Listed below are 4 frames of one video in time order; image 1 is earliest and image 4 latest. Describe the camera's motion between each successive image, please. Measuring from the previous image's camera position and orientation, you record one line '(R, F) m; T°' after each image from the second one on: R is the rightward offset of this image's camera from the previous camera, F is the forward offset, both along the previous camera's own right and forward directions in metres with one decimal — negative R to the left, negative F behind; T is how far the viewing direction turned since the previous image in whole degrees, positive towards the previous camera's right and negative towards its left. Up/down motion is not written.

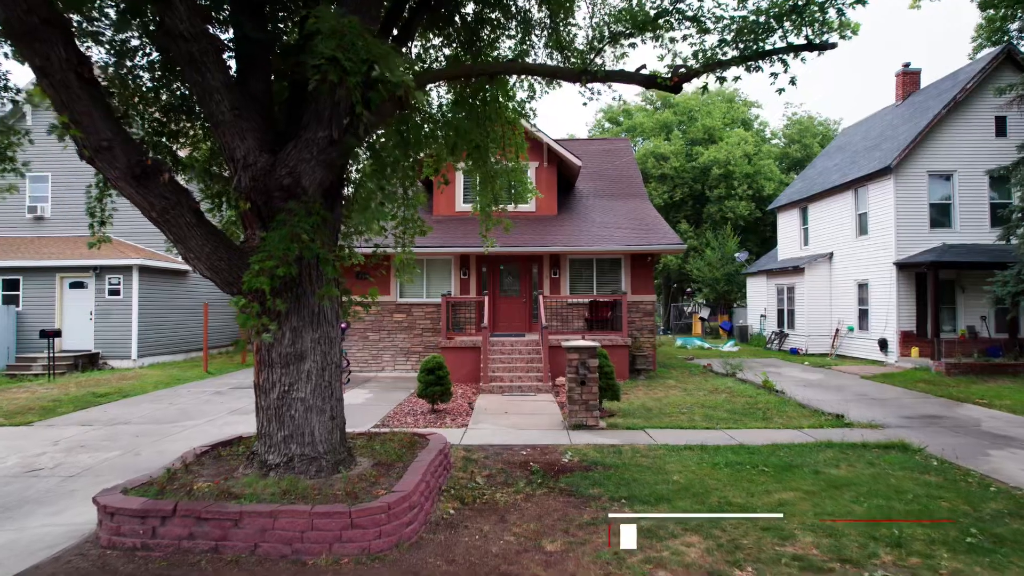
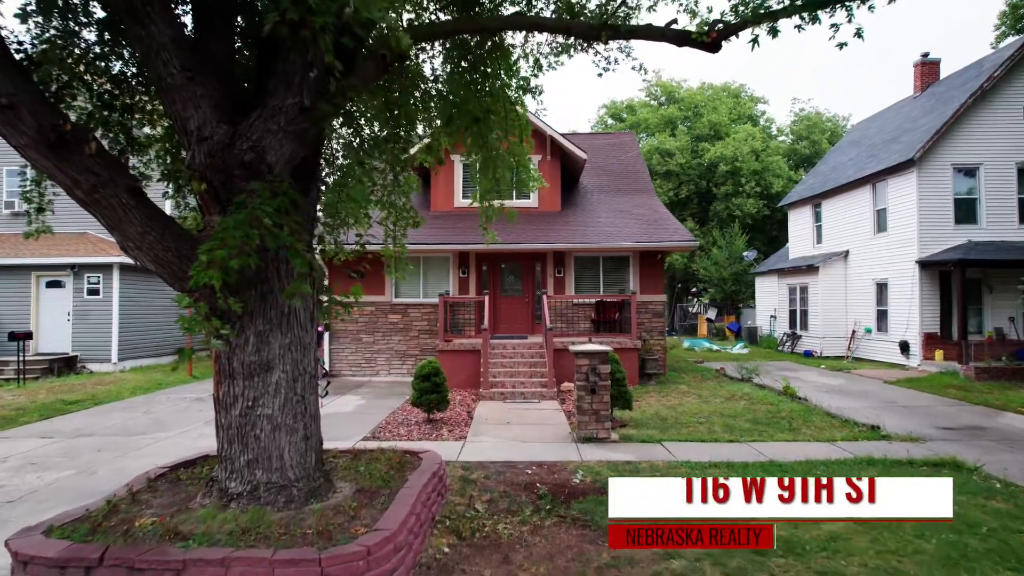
(0.0, +0.7) m; 0°
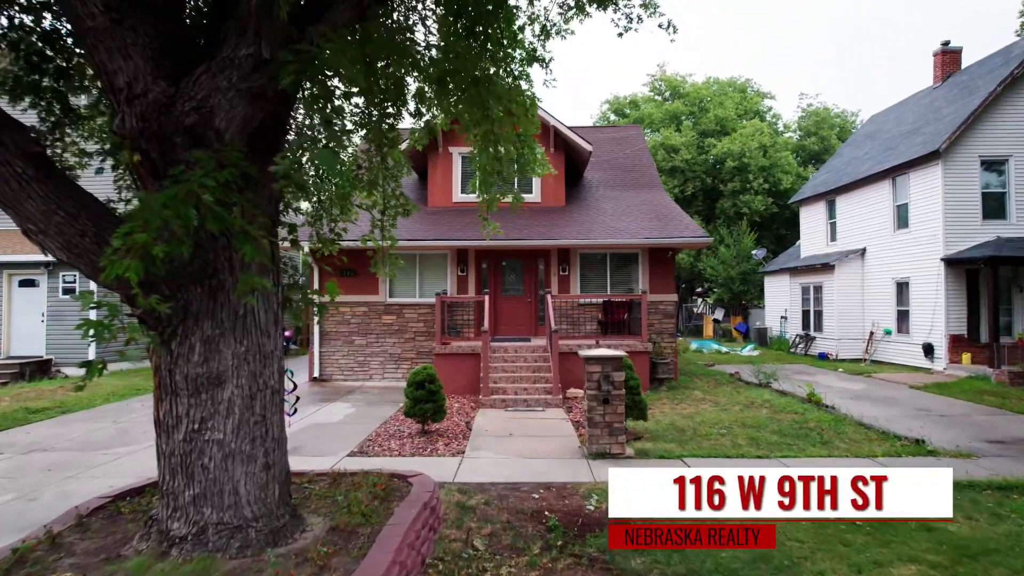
(0.0, +0.7) m; 0°
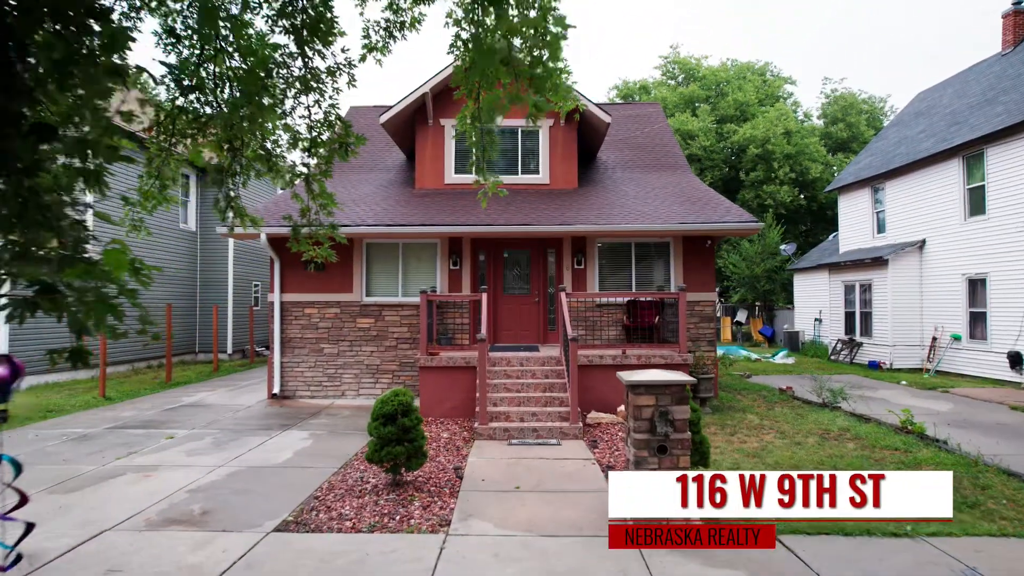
(-0.1, +2.0) m; 0°
